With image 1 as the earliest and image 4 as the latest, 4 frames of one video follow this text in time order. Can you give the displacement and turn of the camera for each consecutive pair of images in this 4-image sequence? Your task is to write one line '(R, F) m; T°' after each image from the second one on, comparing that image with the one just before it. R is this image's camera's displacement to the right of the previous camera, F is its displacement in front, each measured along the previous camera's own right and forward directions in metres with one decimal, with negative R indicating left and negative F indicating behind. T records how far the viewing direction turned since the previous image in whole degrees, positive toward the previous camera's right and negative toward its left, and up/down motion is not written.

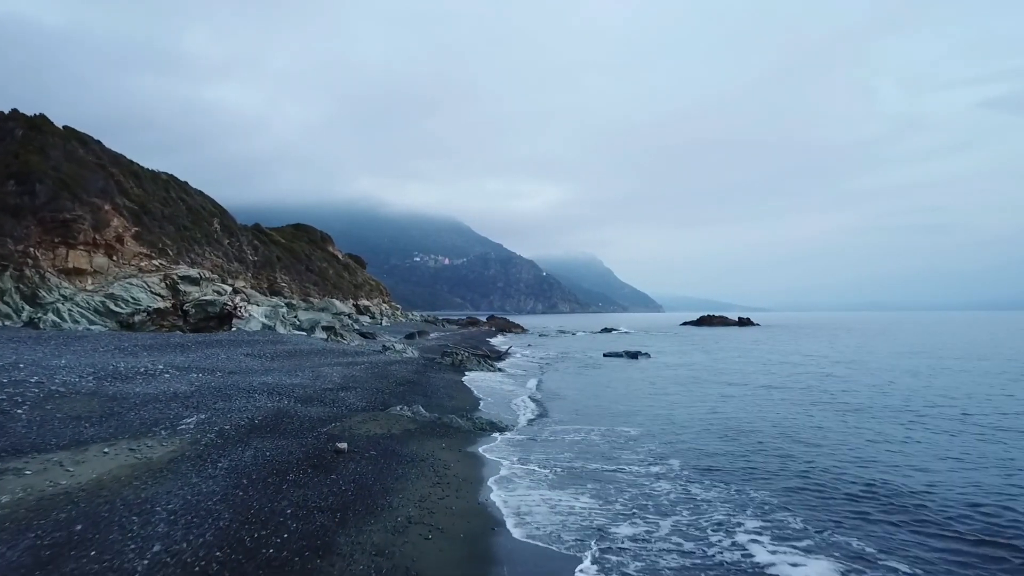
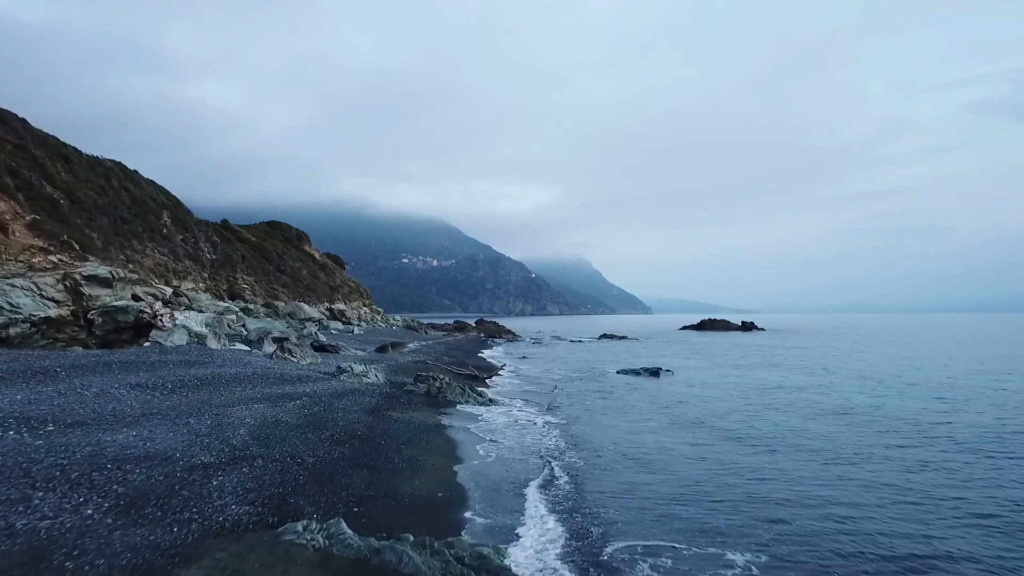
(-0.3, +7.1) m; +1°
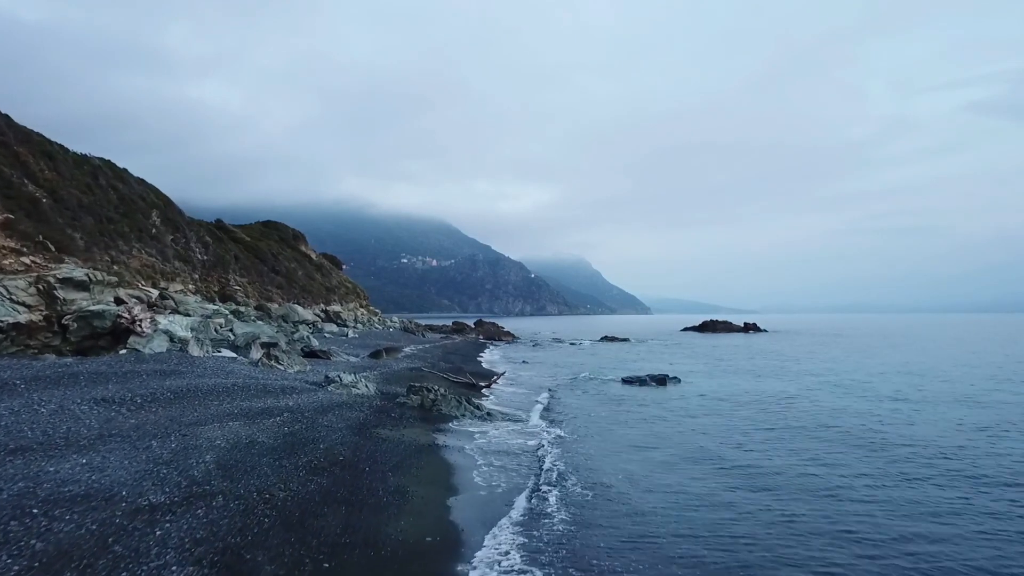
(0.0, +1.6) m; 0°
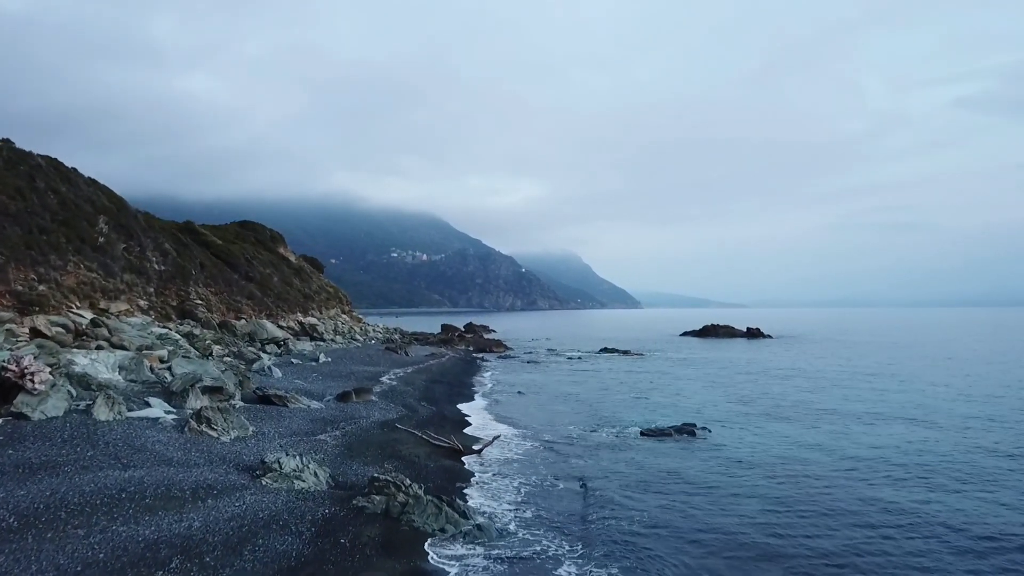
(-0.2, +5.6) m; +1°
